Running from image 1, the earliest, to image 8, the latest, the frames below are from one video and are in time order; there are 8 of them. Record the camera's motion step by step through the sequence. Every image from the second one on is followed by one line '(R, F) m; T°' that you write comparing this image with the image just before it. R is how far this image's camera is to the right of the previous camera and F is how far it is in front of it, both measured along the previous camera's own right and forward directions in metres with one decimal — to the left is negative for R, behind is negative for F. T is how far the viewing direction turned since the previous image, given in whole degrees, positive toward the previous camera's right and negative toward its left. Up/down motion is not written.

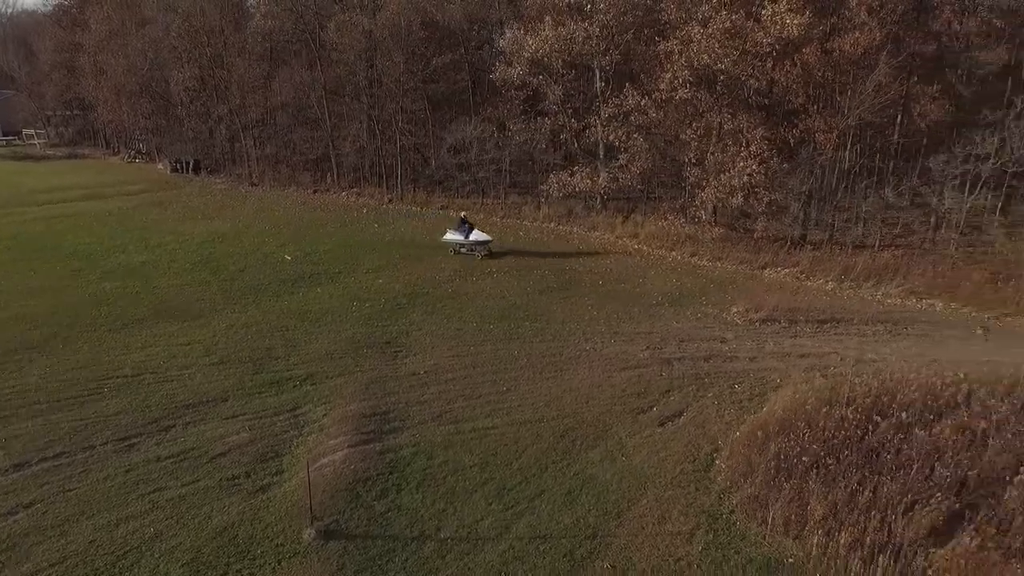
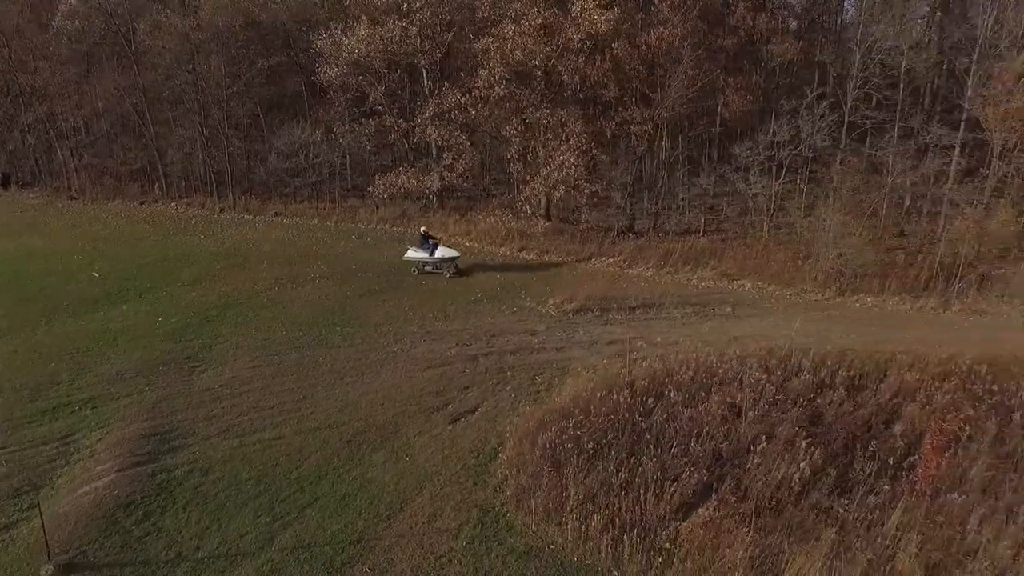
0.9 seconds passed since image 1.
(+1.4, 0.0) m; +8°
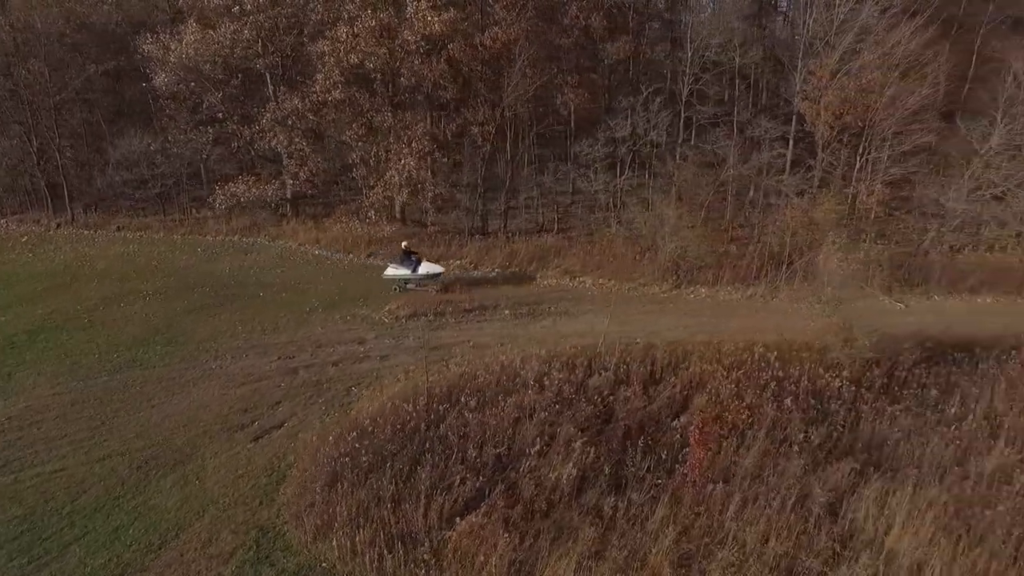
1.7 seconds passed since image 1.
(+1.5, +0.1) m; +6°
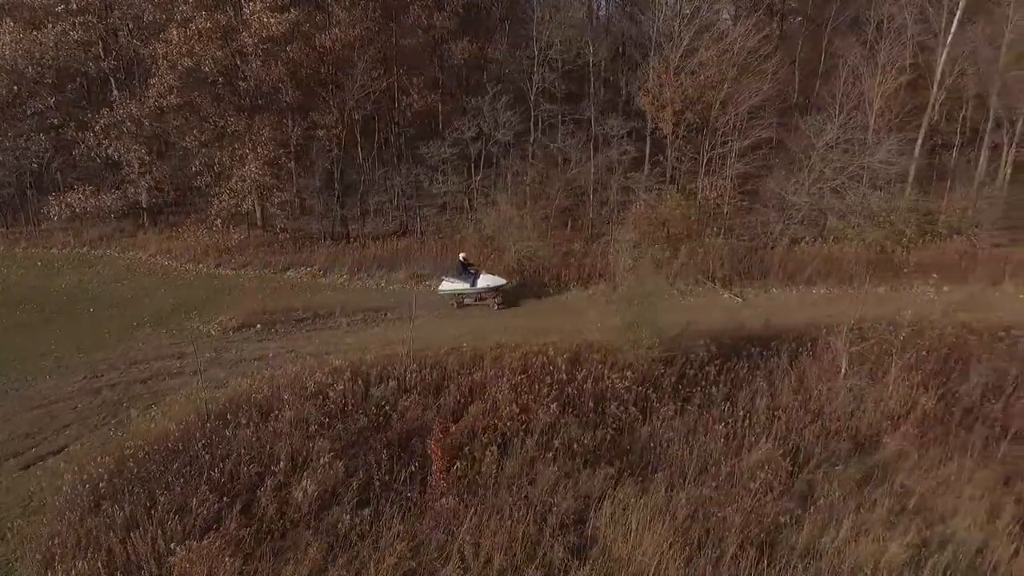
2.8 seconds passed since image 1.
(+2.0, +0.1) m; +4°
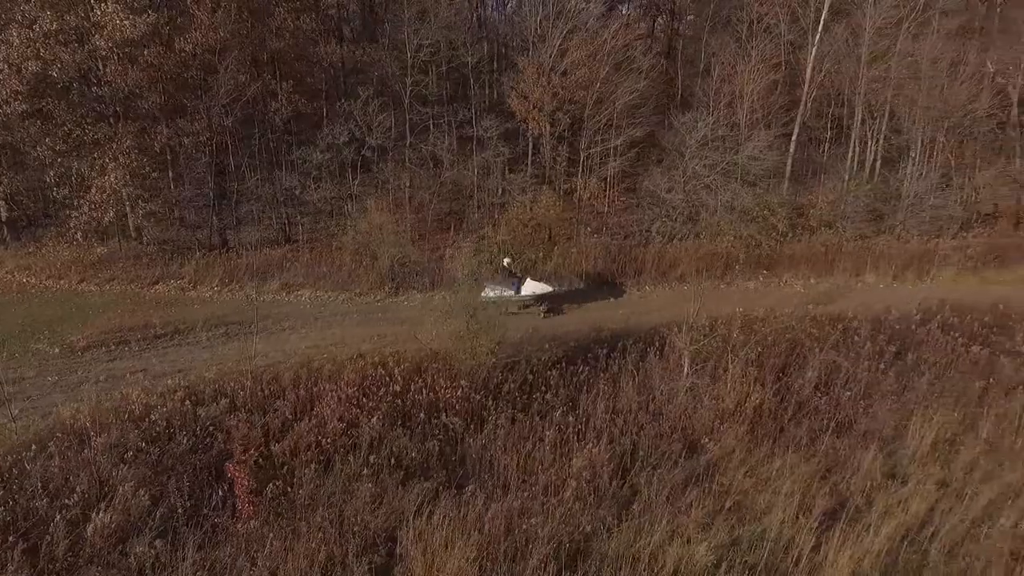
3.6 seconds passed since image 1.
(+1.3, +0.2) m; +5°
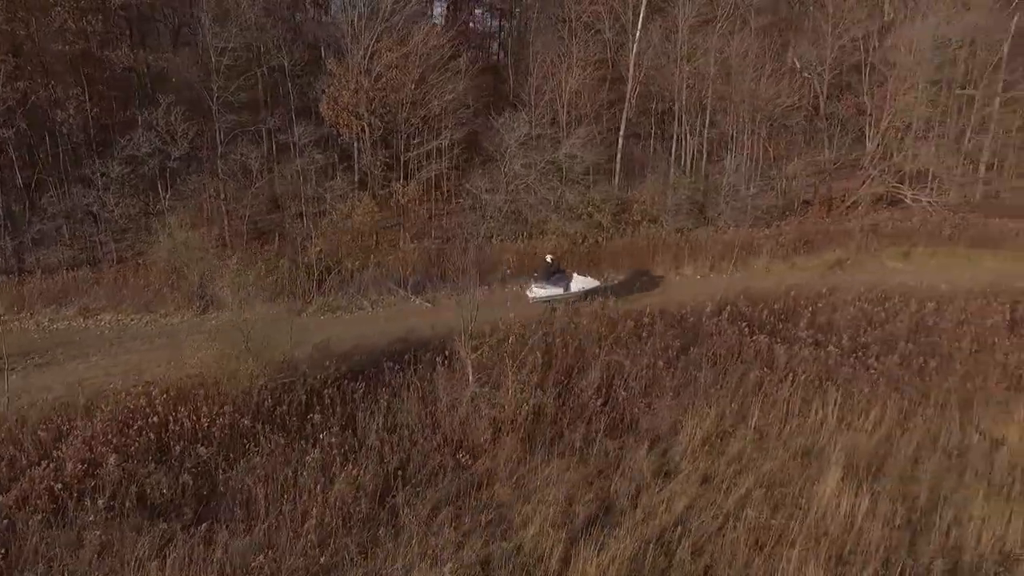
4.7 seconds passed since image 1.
(+1.5, +0.3) m; +8°
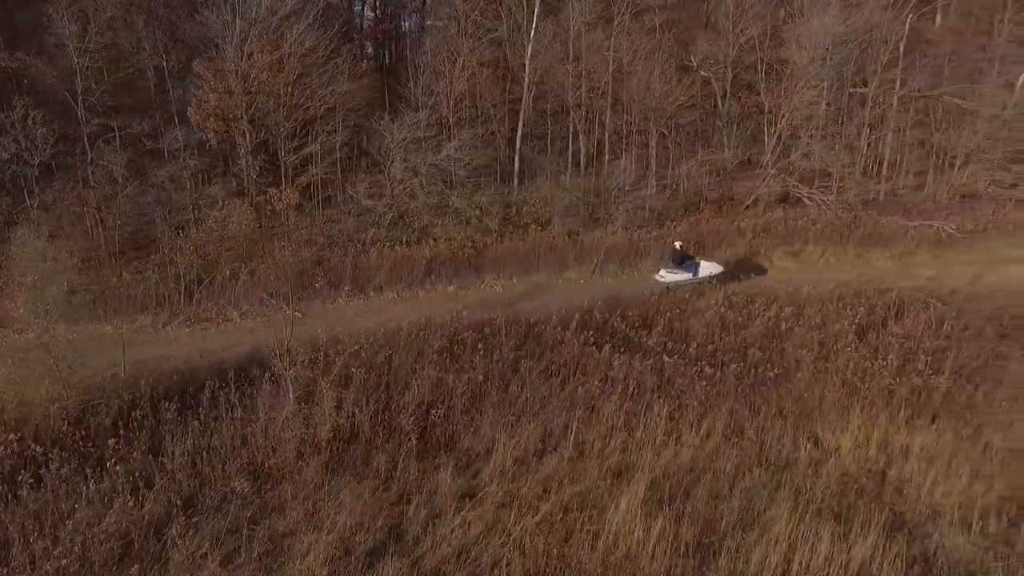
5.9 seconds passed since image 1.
(+1.8, +0.4) m; +2°
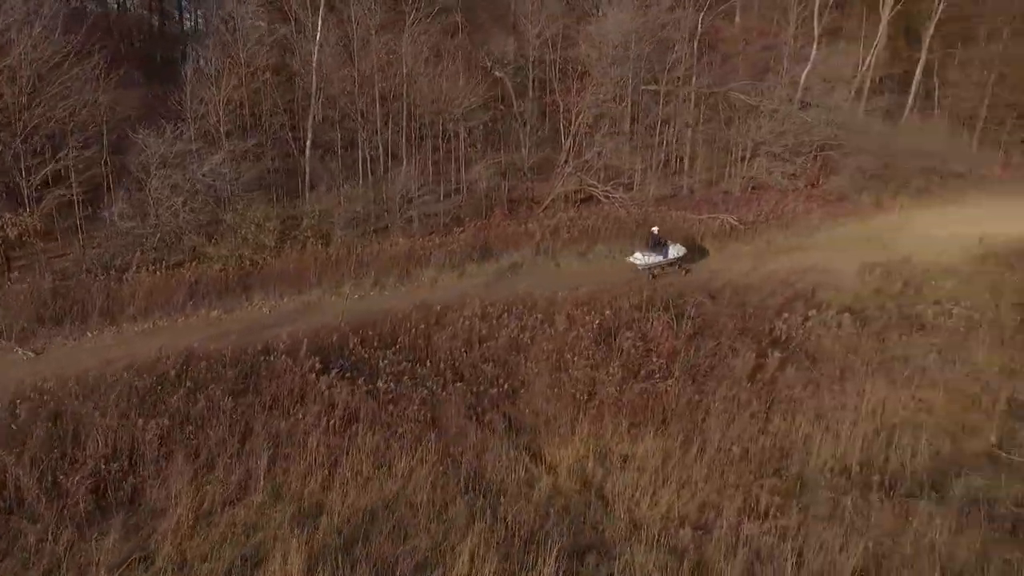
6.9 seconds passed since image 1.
(+2.1, +0.5) m; +8°
